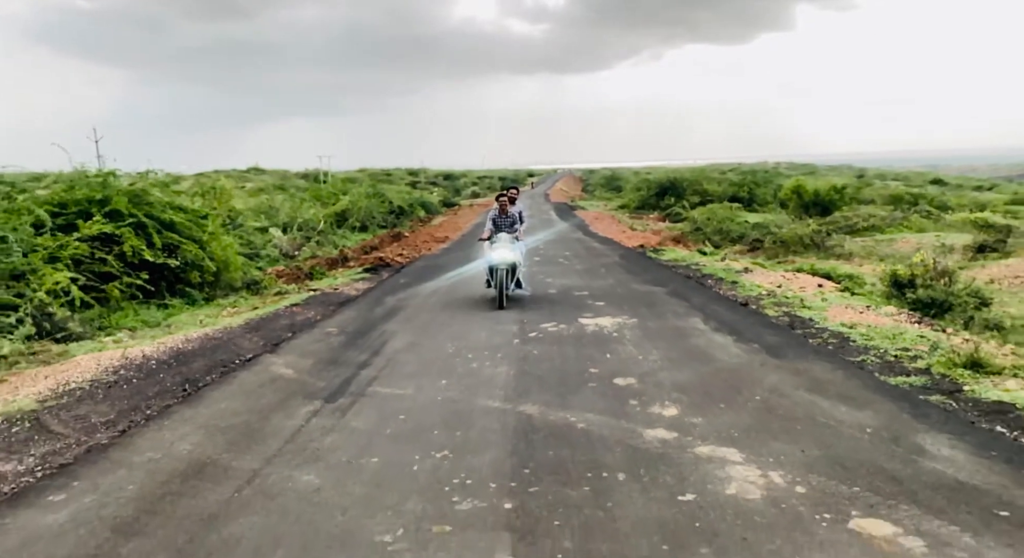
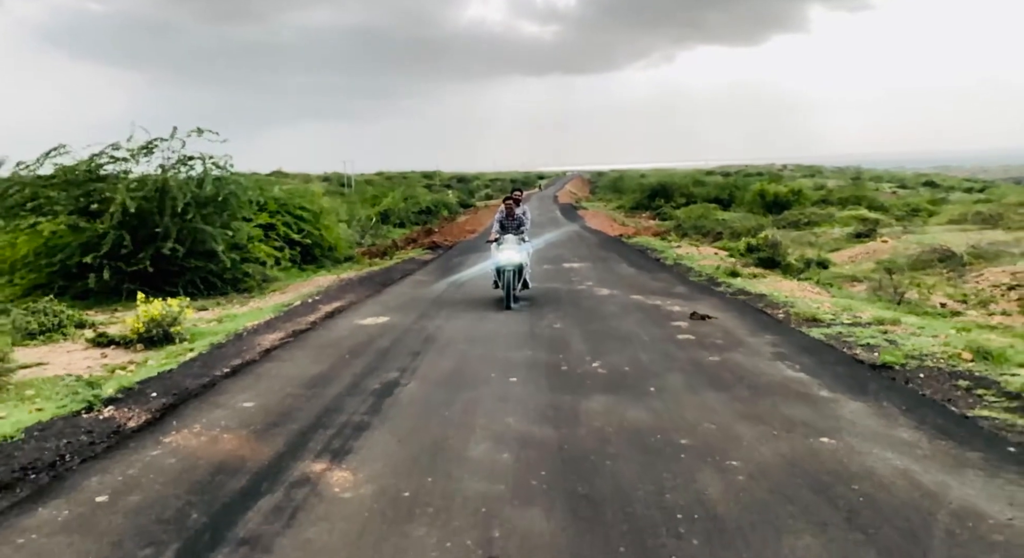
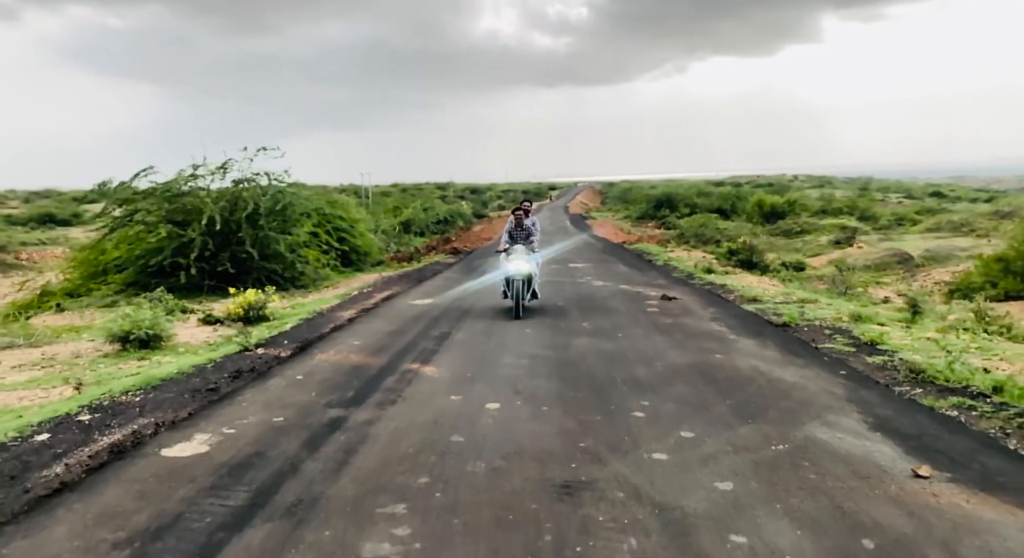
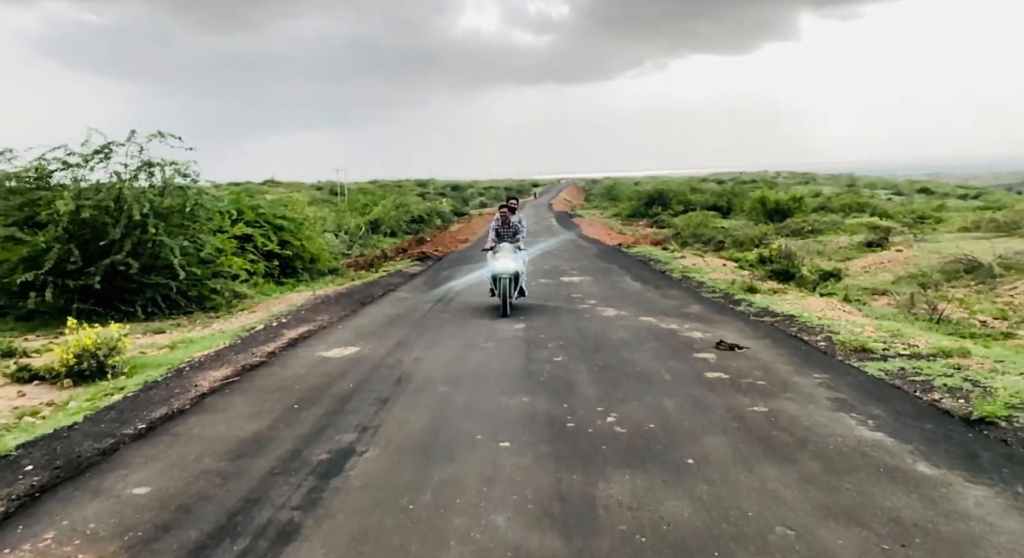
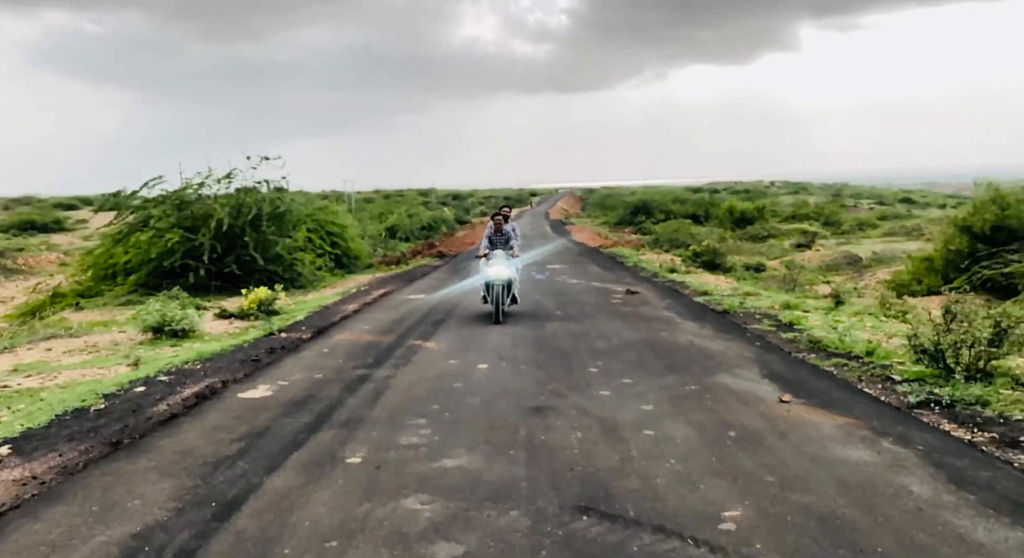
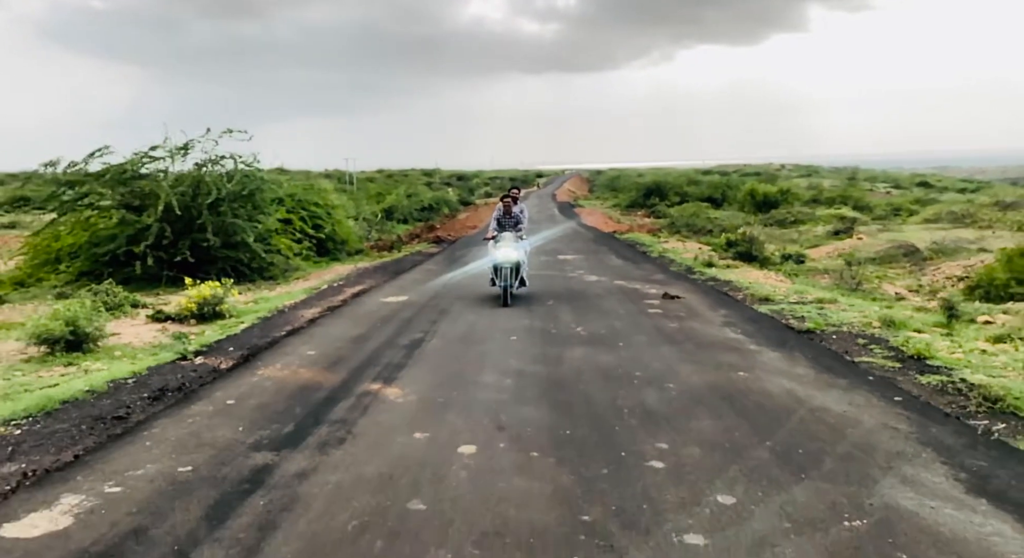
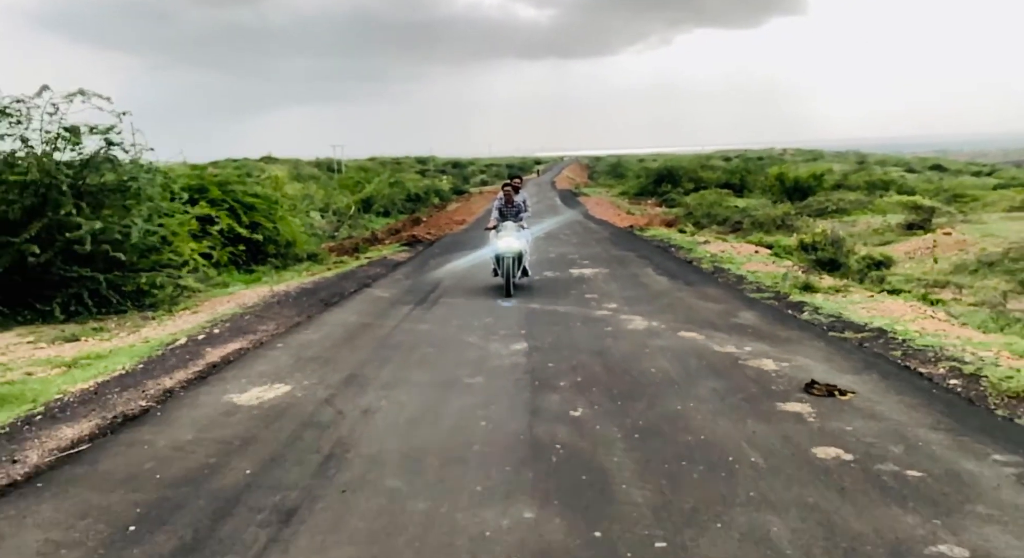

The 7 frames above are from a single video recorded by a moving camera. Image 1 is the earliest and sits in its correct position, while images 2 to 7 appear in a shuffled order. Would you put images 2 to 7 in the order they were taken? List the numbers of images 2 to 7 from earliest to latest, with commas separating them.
7, 4, 2, 6, 3, 5
